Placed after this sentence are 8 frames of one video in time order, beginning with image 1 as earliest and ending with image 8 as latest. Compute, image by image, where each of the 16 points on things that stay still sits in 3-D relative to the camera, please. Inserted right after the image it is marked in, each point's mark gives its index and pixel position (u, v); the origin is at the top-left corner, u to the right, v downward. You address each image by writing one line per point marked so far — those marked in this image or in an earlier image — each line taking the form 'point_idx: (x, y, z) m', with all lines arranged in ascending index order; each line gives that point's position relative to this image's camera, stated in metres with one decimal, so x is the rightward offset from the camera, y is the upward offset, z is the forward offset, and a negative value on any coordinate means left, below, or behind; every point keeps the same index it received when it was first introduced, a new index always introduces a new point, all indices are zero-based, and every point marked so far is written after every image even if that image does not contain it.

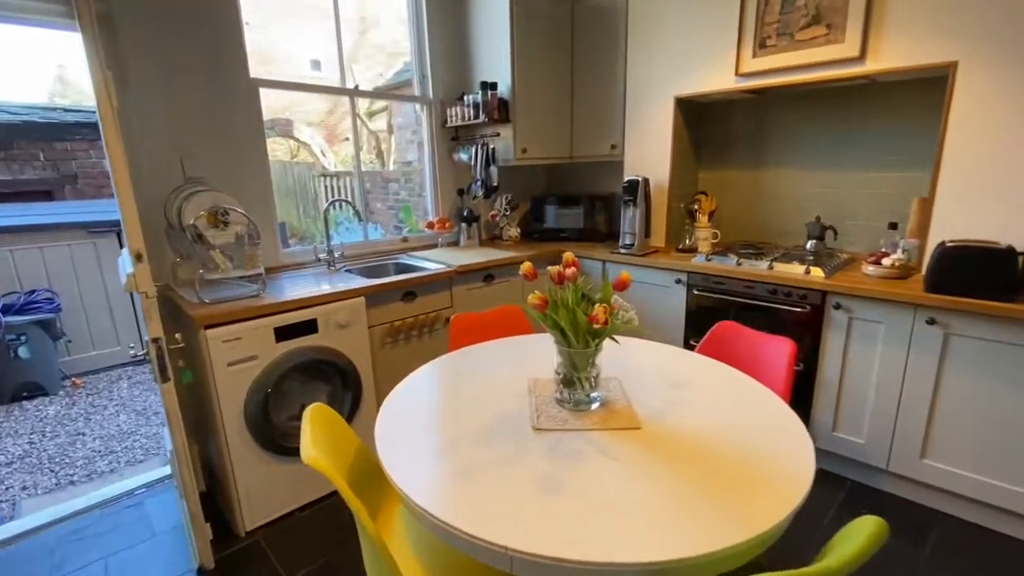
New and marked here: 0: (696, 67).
0: (+1.0, +1.1, +2.5) m
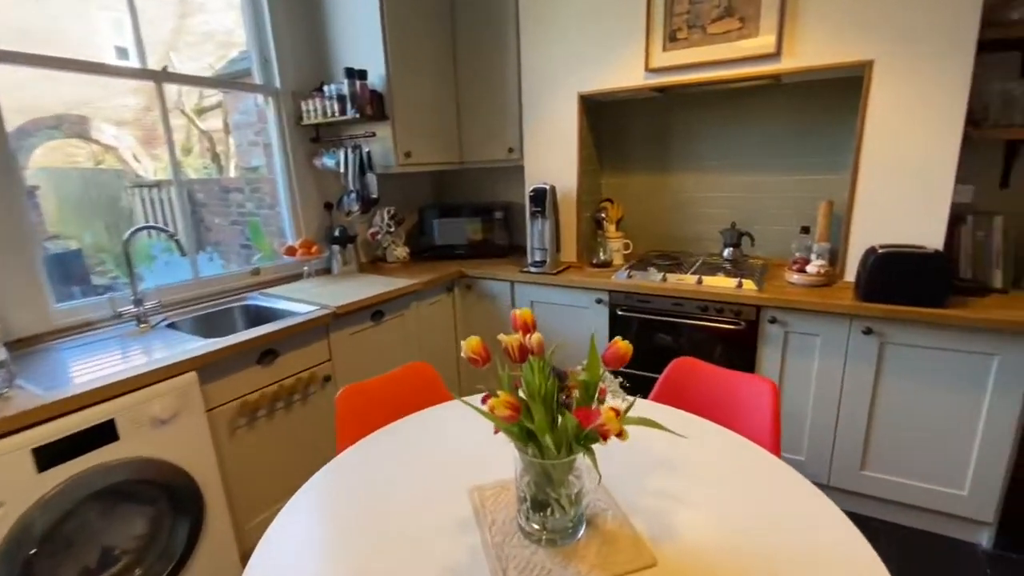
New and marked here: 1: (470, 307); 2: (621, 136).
0: (+0.4, +1.0, +2.2) m
1: (-0.2, -0.1, +2.6) m
2: (+0.6, +0.8, +2.6) m
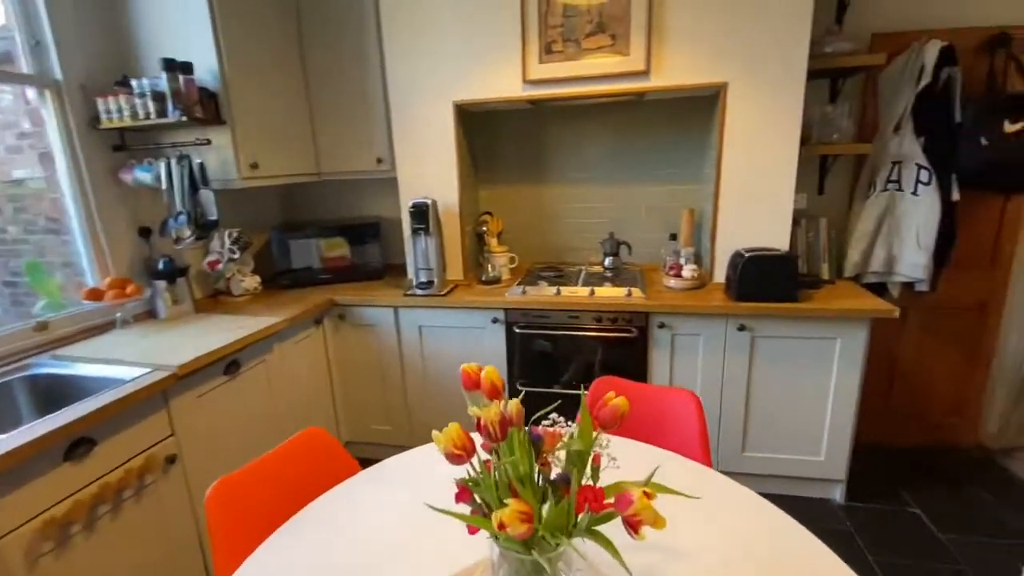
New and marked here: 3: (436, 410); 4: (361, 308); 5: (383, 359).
0: (-0.1, +0.9, +2.1) m
1: (-0.8, -0.3, +2.3) m
2: (-0.1, +0.7, +2.5) m
3: (-0.4, -0.6, +2.3) m
4: (-0.7, -0.1, +2.2) m
5: (-0.6, -0.3, +2.3) m
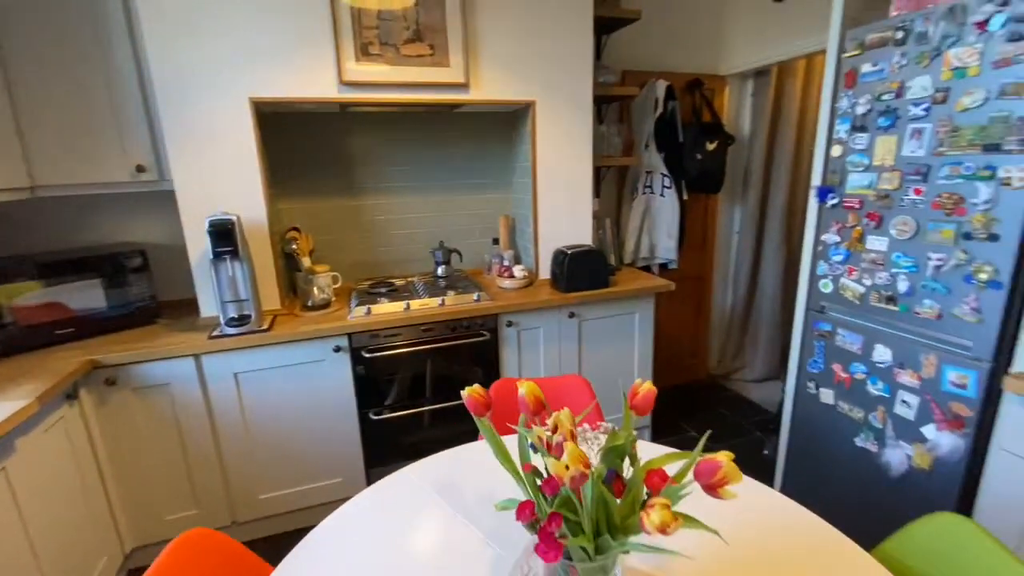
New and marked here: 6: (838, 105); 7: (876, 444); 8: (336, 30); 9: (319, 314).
0: (-0.9, +0.8, +1.8) m
1: (-1.4, -0.4, +1.7) m
2: (-1.0, +0.6, +2.2) m
3: (-1.0, -0.7, +1.9) m
4: (-1.3, -0.3, +1.7) m
5: (-1.2, -0.5, +1.8) m
6: (+1.0, +0.6, +1.6) m
7: (+1.2, -0.5, +1.5) m
8: (-0.7, +1.0, +1.8) m
9: (-0.8, -0.1, +2.0) m
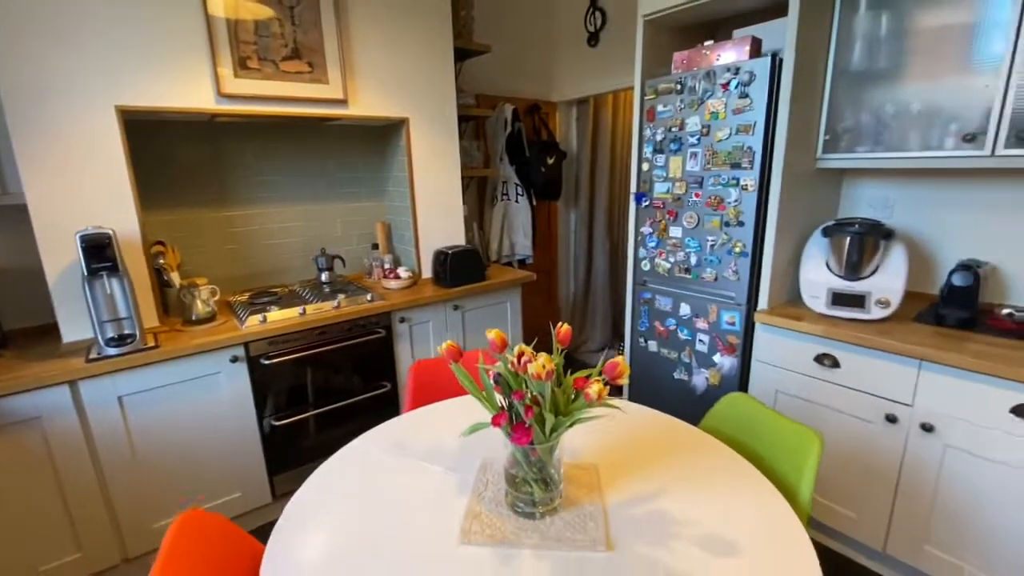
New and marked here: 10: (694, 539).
0: (-1.3, +0.8, +1.8) m
1: (-1.7, -0.5, +1.5) m
2: (-1.5, +0.5, +2.1) m
3: (-1.3, -0.8, +1.8) m
4: (-1.6, -0.3, +1.5) m
5: (-1.5, -0.6, +1.6) m
6: (+0.6, +0.7, +2.1) m
7: (+0.8, -0.4, +2.2) m
8: (-1.2, +0.9, +1.8) m
9: (-1.2, -0.2, +1.9) m
10: (+0.4, -0.5, +0.9) m
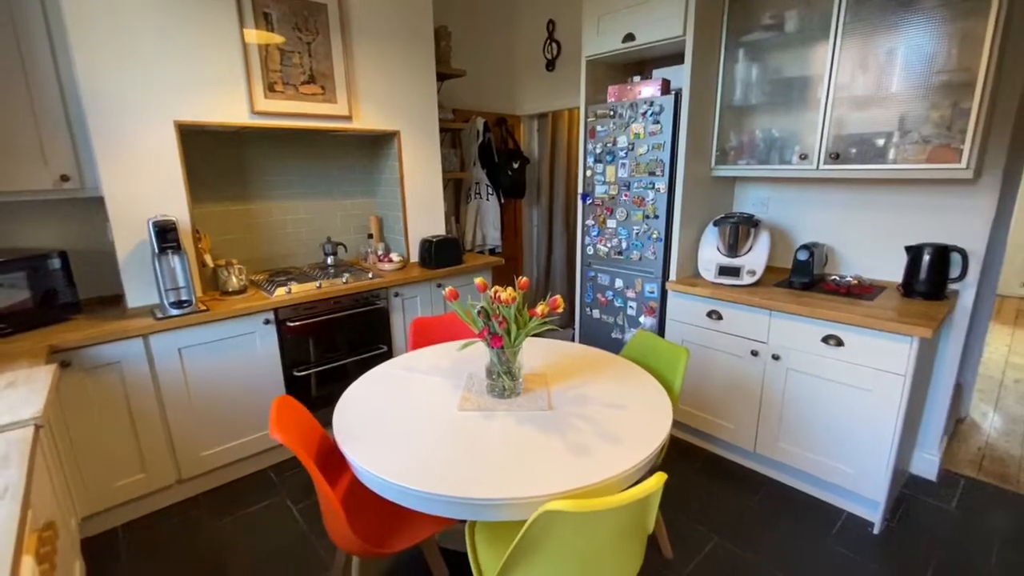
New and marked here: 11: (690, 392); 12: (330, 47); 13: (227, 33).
0: (-1.5, +0.9, +2.2) m
1: (-1.8, -0.4, +1.9) m
2: (-1.7, +0.6, +2.6) m
3: (-1.5, -0.7, +2.3) m
4: (-1.7, -0.2, +2.0) m
5: (-1.6, -0.5, +2.1) m
6: (+0.4, +0.8, +2.7) m
7: (+0.6, -0.3, +2.8) m
8: (-1.3, +1.0, +2.3) m
9: (-1.4, 0.0, +2.4) m
10: (+0.3, -0.4, +1.5) m
11: (+0.9, -0.5, +2.5) m
12: (-1.0, +1.3, +2.6) m
13: (-1.3, +1.2, +2.3) m
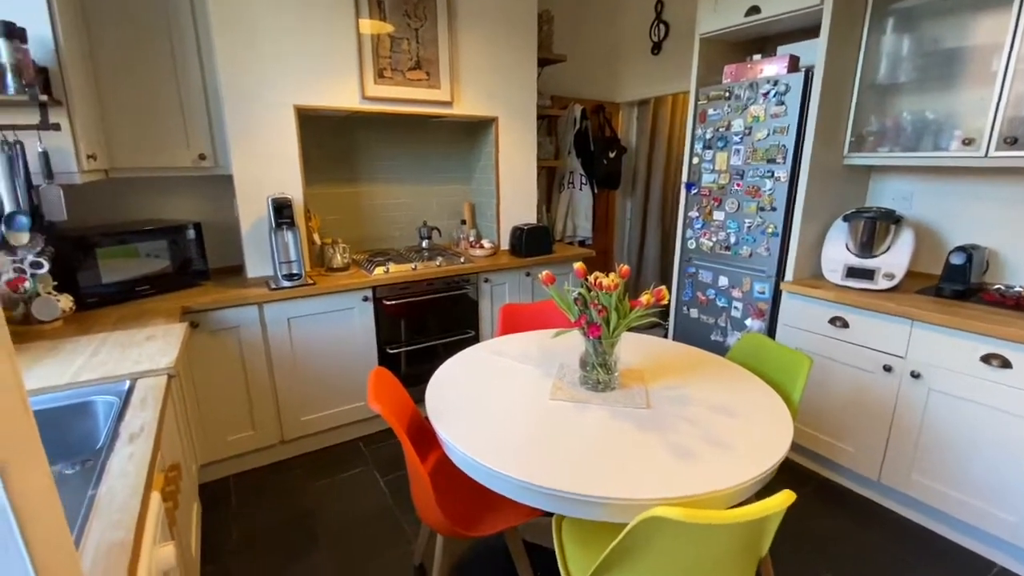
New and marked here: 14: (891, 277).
0: (-1.0, +1.0, +2.4) m
1: (-1.4, -0.3, +2.1) m
2: (-1.1, +0.8, +2.7) m
3: (-1.0, -0.5, +2.5) m
4: (-1.3, -0.1, +2.1) m
5: (-1.2, -0.3, +2.3) m
6: (+1.0, +0.8, +2.6) m
7: (+1.1, -0.3, +2.6) m
8: (-0.8, +1.2, +2.4) m
9: (-0.9, +0.1, +2.5) m
10: (+0.6, -0.3, +1.4) m
11: (+1.3, -0.5, +2.2) m
12: (-0.4, +1.4, +2.6) m
13: (-0.8, +1.3, +2.4) m
14: (+1.5, 0.0, +2.0) m
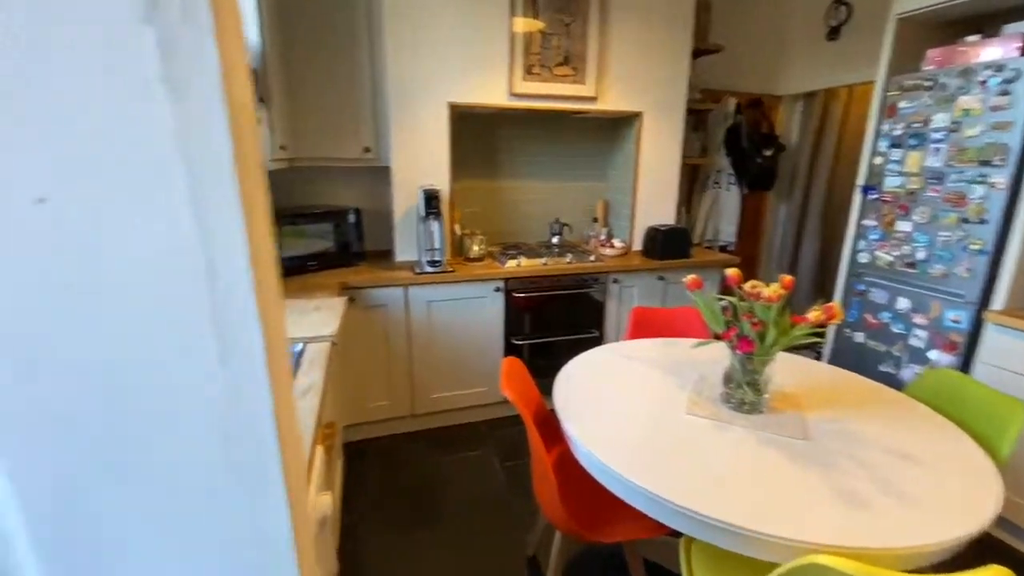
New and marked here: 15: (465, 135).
0: (-0.2, +1.1, +2.5) m
1: (-0.8, -0.2, +2.4) m
2: (-0.3, +0.9, +2.9) m
3: (-0.4, -0.5, +2.6) m
4: (-0.7, 0.0, +2.4) m
5: (-0.6, -0.2, +2.5) m
6: (+1.7, +0.7, +2.2) m
7: (+1.7, -0.4, +2.2) m
8: (0.0, +1.2, +2.5) m
9: (-0.2, +0.1, +2.6) m
10: (+0.9, -0.4, +1.2) m
11: (+1.8, -0.7, +1.8) m
12: (+0.4, +1.4, +2.6) m
13: (-0.1, +1.4, +2.5) m
14: (+2.0, -0.1, +1.5) m
15: (-0.3, +0.9, +2.9) m
